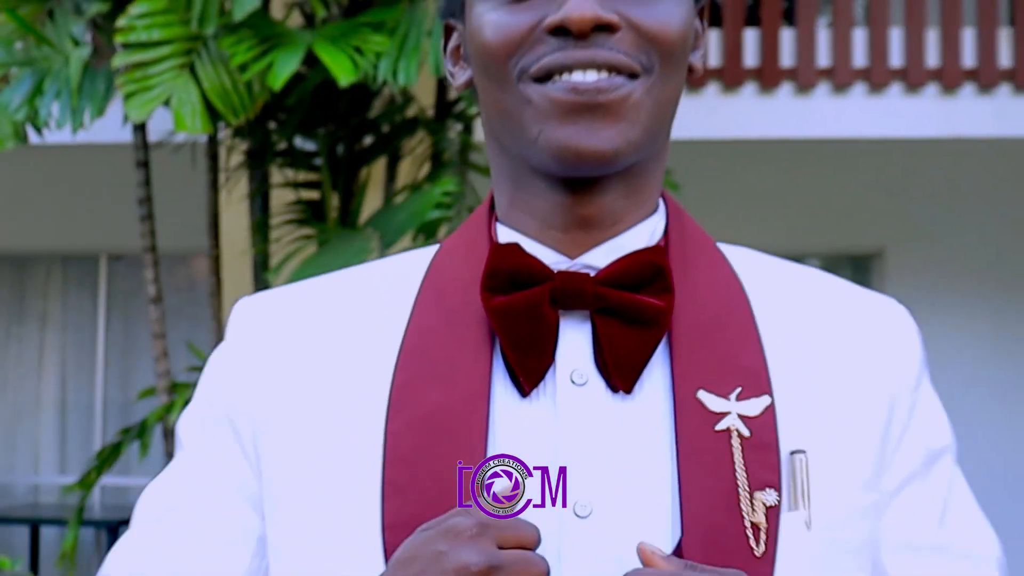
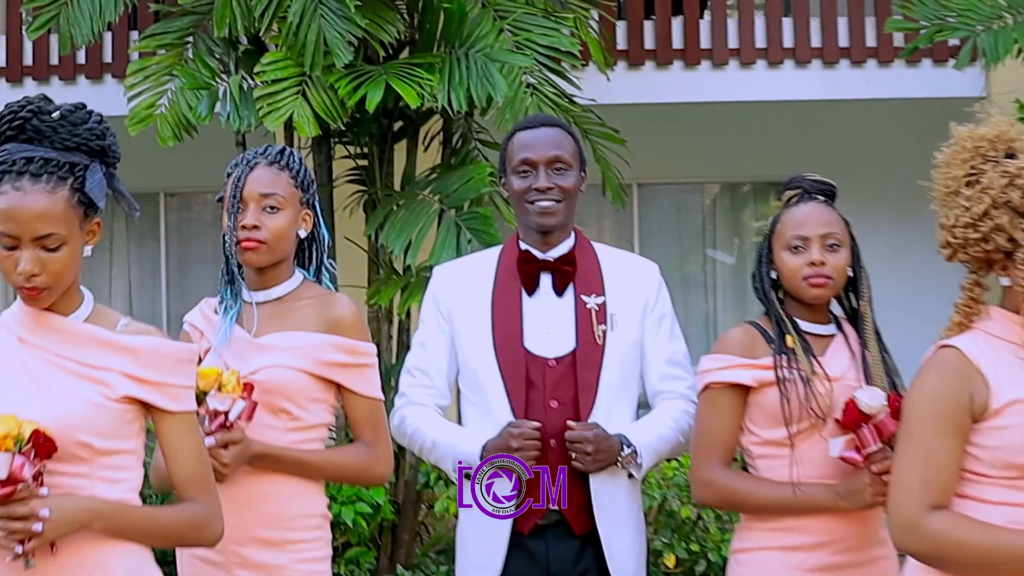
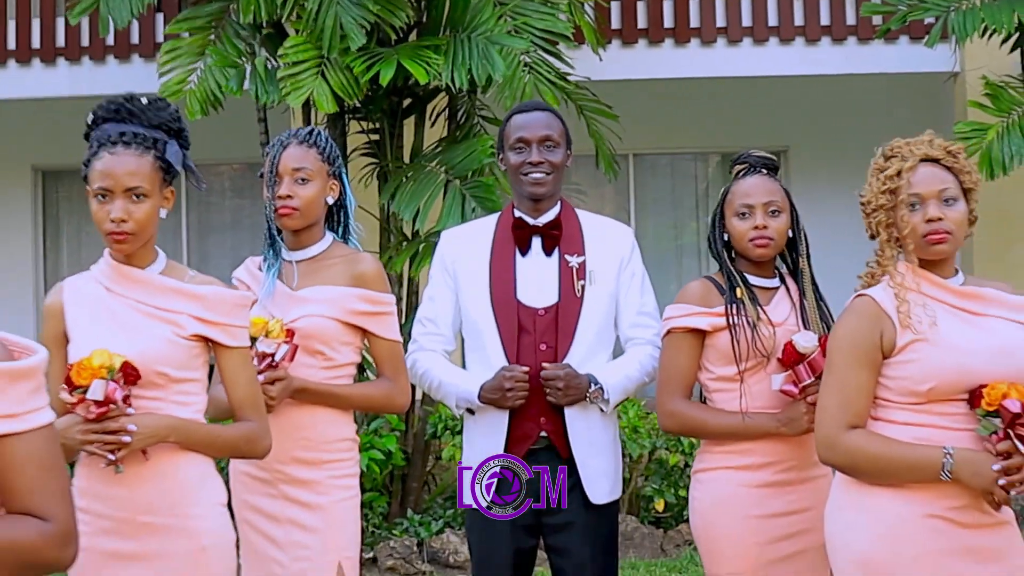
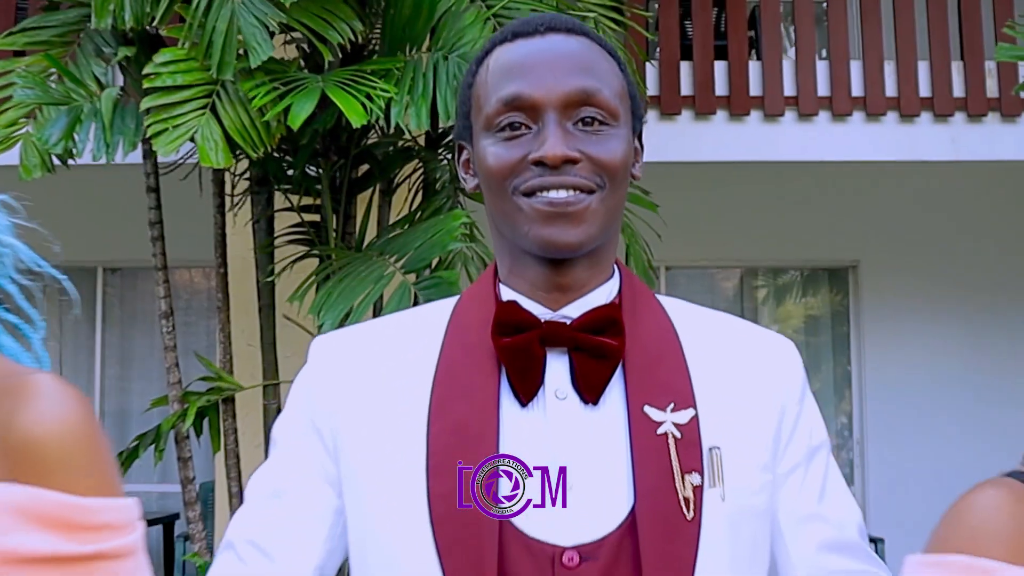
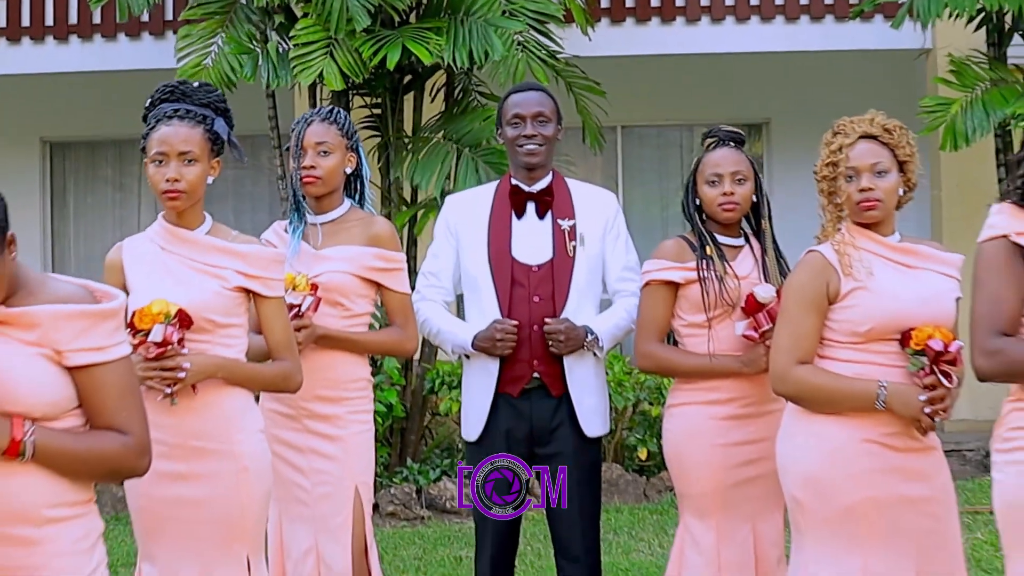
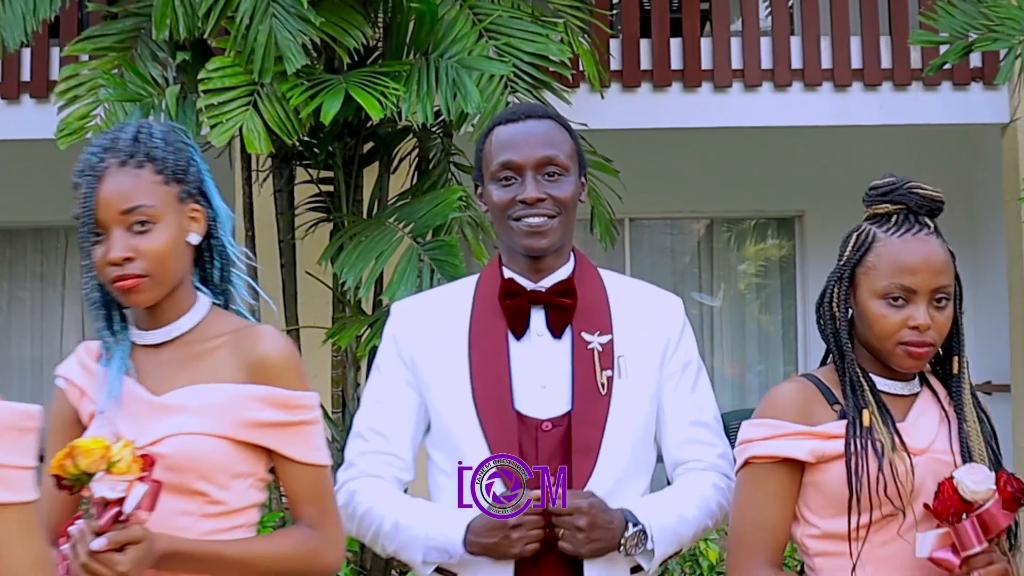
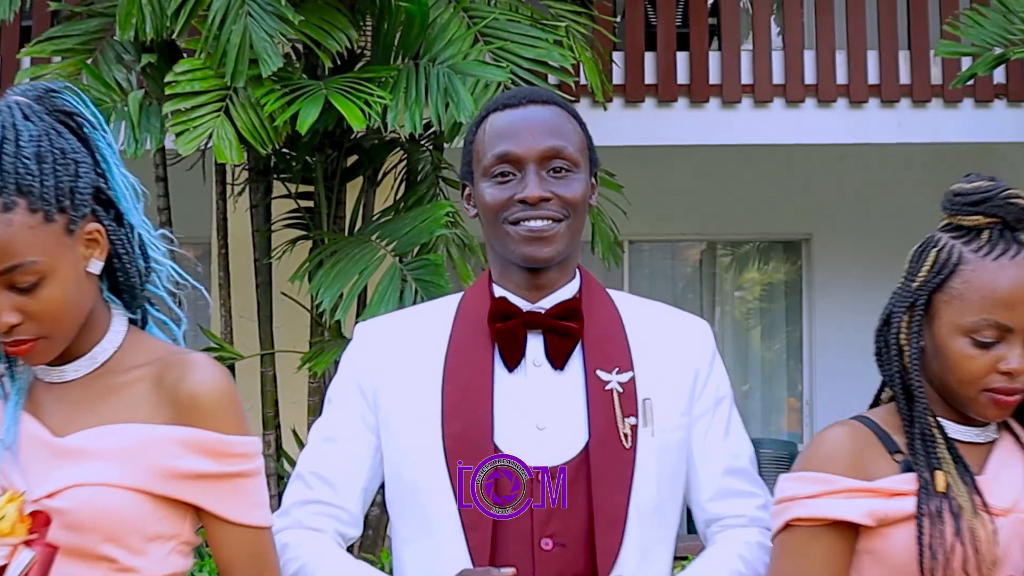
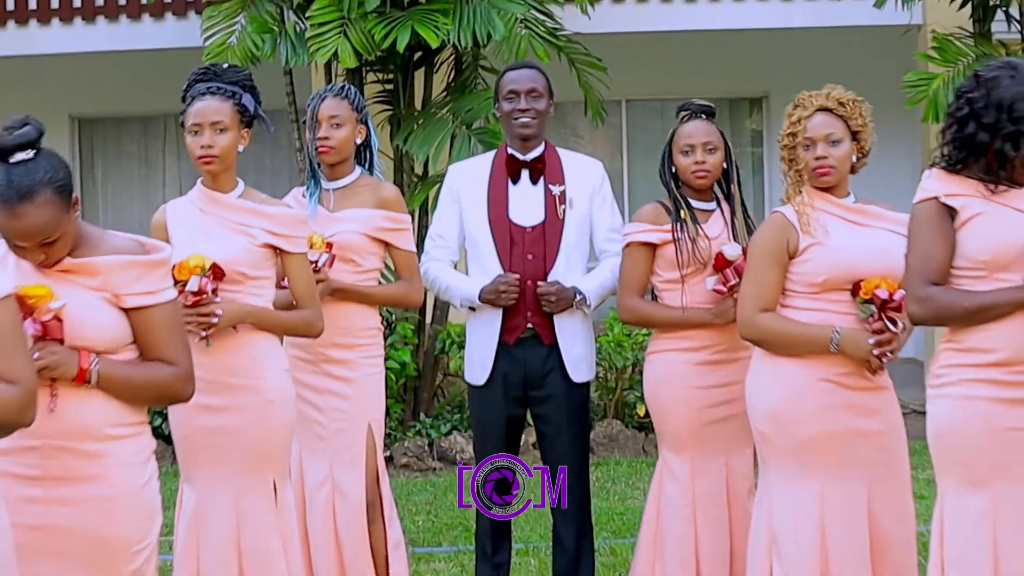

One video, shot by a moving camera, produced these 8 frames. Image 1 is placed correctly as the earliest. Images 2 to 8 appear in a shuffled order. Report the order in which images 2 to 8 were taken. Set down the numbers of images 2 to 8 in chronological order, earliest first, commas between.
4, 7, 6, 2, 3, 5, 8
